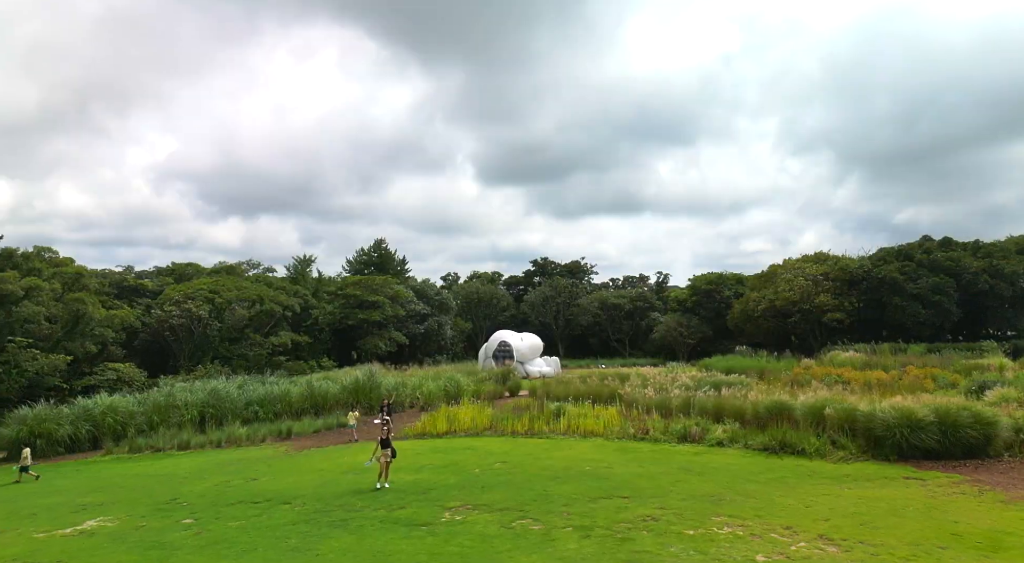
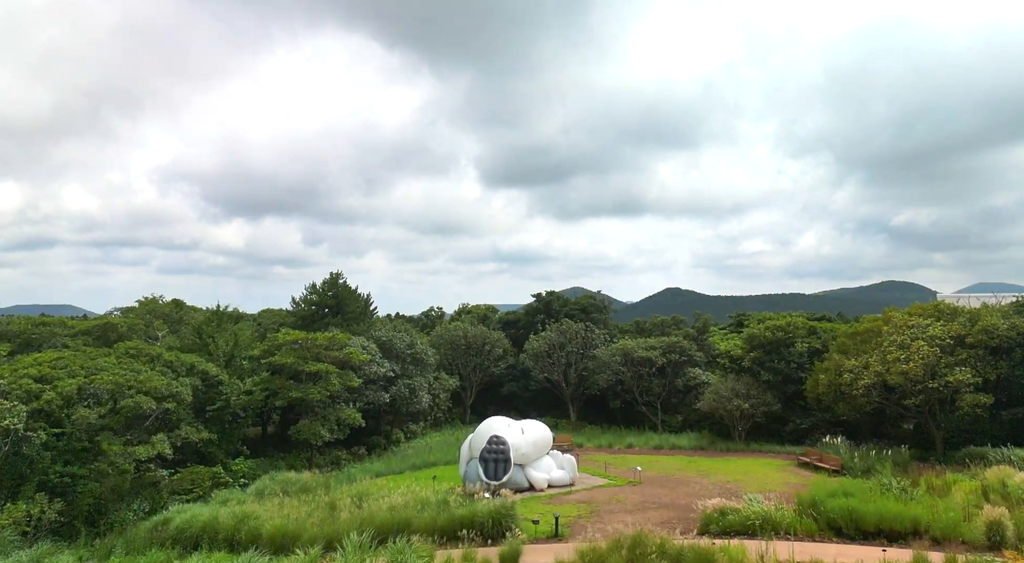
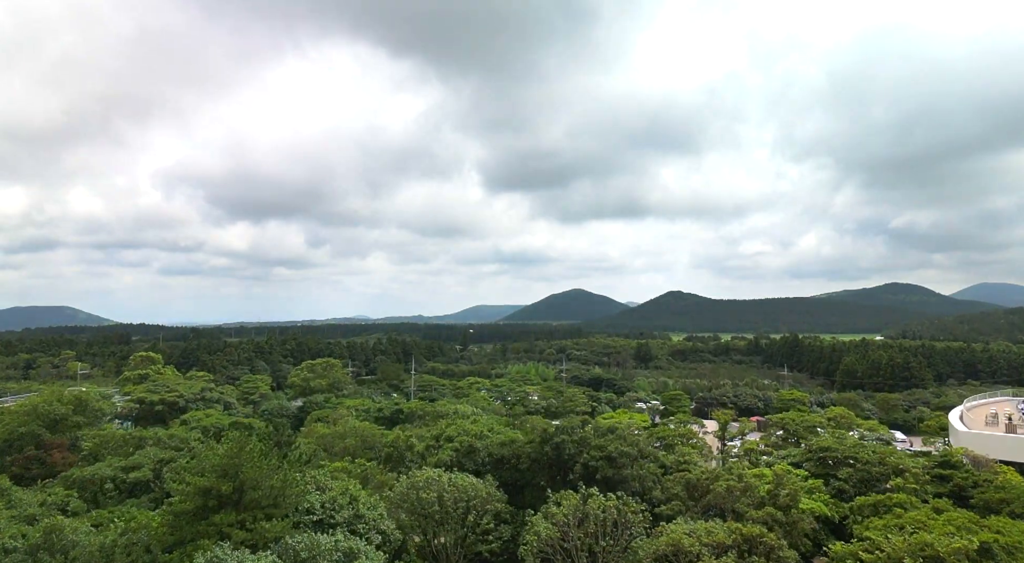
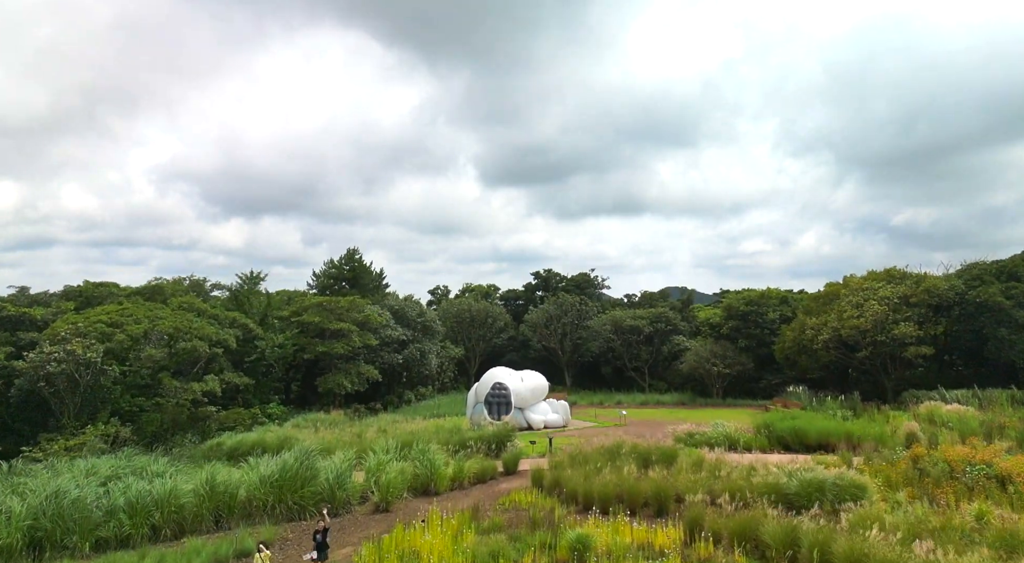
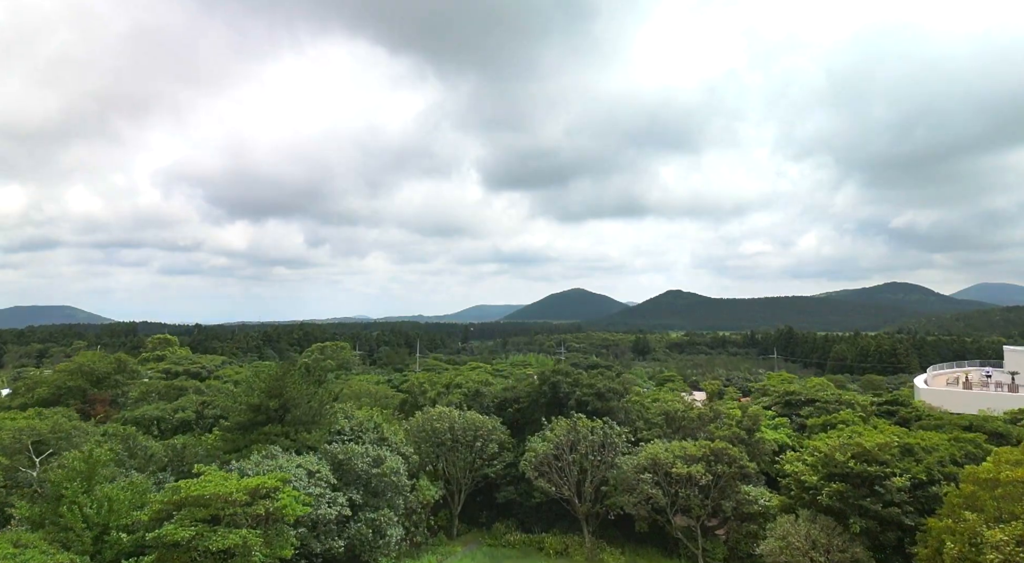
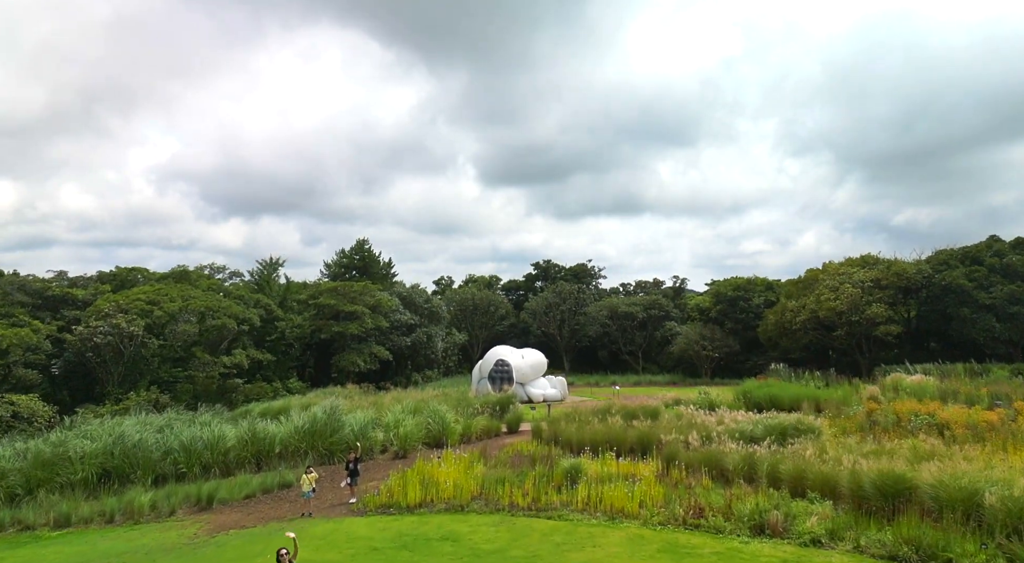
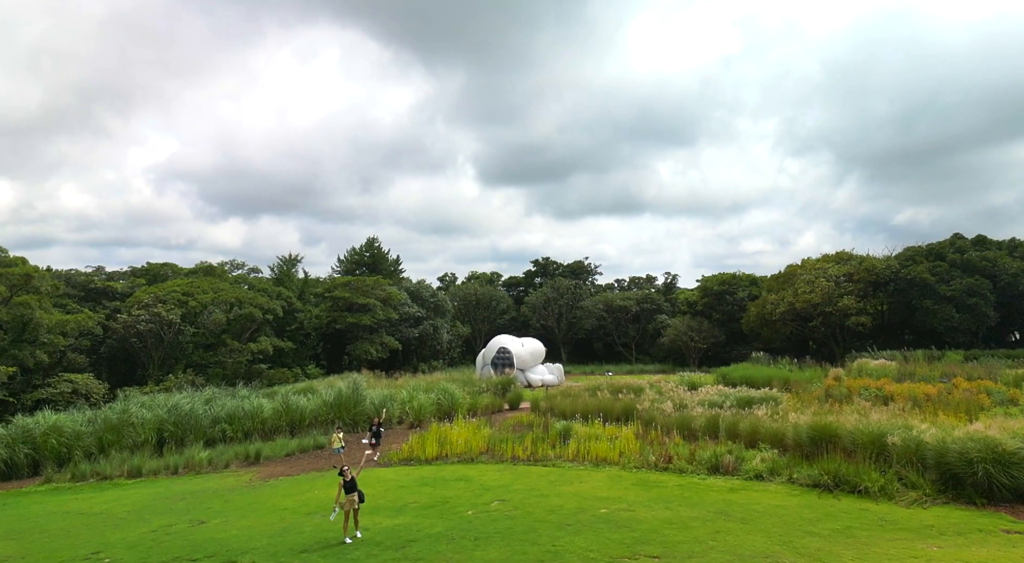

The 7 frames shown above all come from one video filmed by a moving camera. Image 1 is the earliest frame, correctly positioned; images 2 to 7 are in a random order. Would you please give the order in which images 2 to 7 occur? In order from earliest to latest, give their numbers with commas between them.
7, 6, 4, 2, 5, 3
